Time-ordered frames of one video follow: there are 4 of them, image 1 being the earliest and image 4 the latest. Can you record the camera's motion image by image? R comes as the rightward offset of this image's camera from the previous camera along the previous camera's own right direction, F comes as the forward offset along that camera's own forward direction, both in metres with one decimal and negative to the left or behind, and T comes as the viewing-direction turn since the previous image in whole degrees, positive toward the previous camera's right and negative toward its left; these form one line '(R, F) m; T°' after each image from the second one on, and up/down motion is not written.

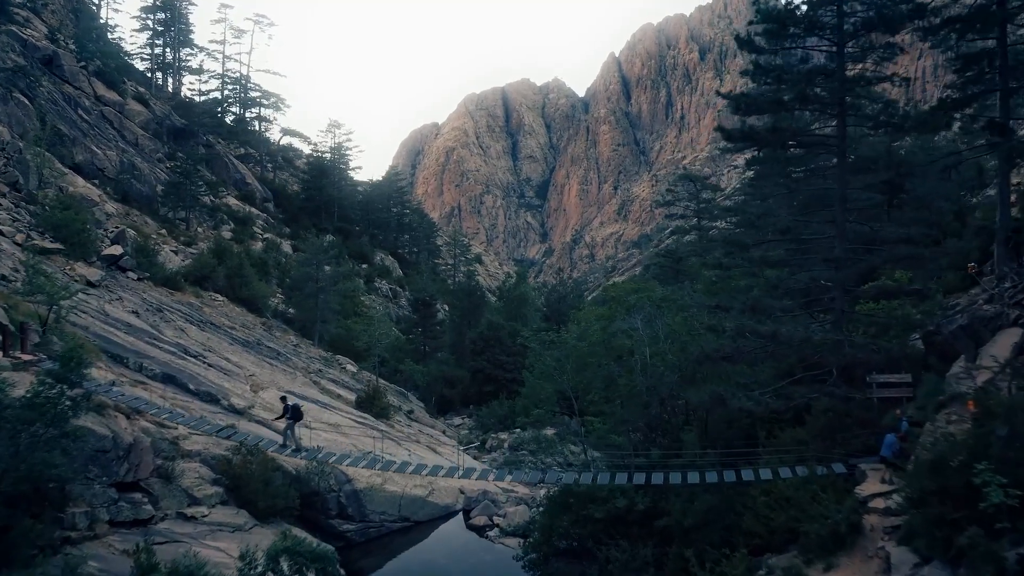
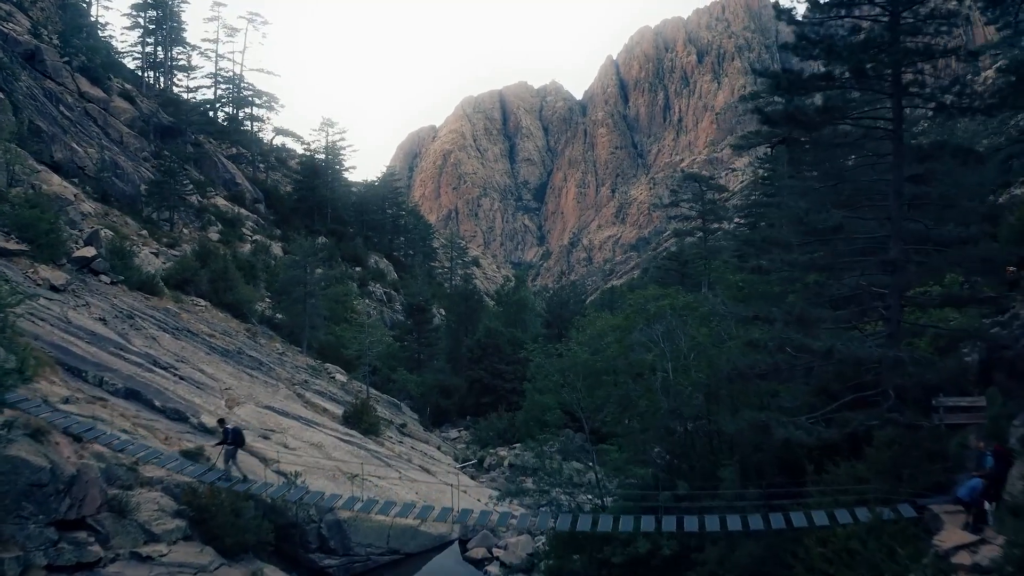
(-0.1, +1.6) m; 0°
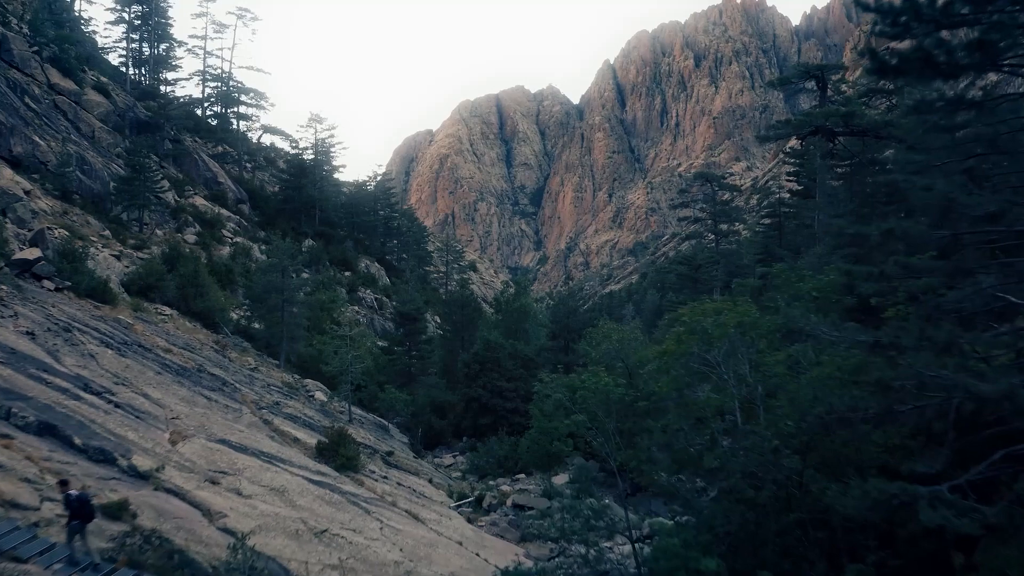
(-0.1, +2.9) m; 0°
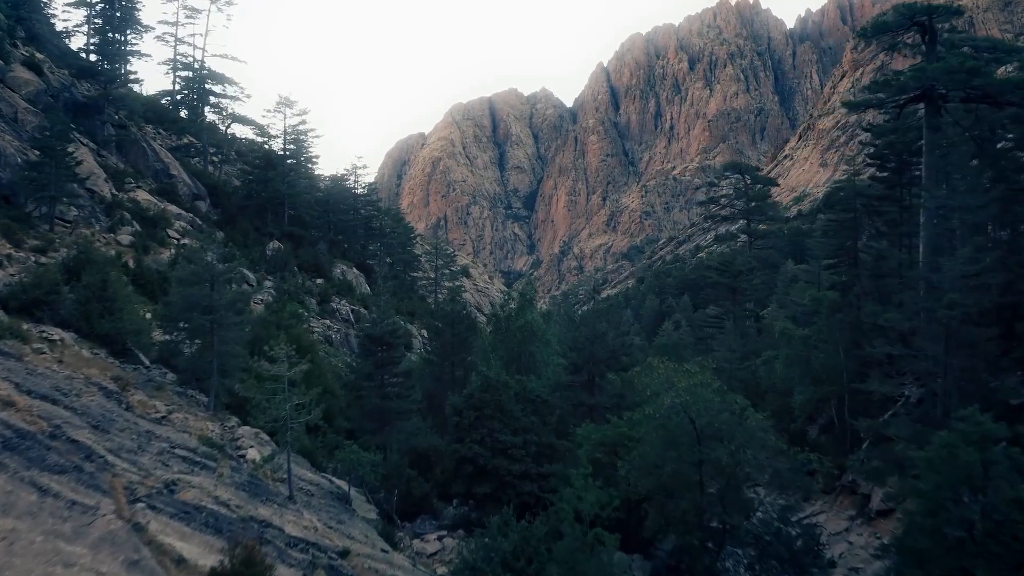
(-0.2, +6.2) m; 0°
